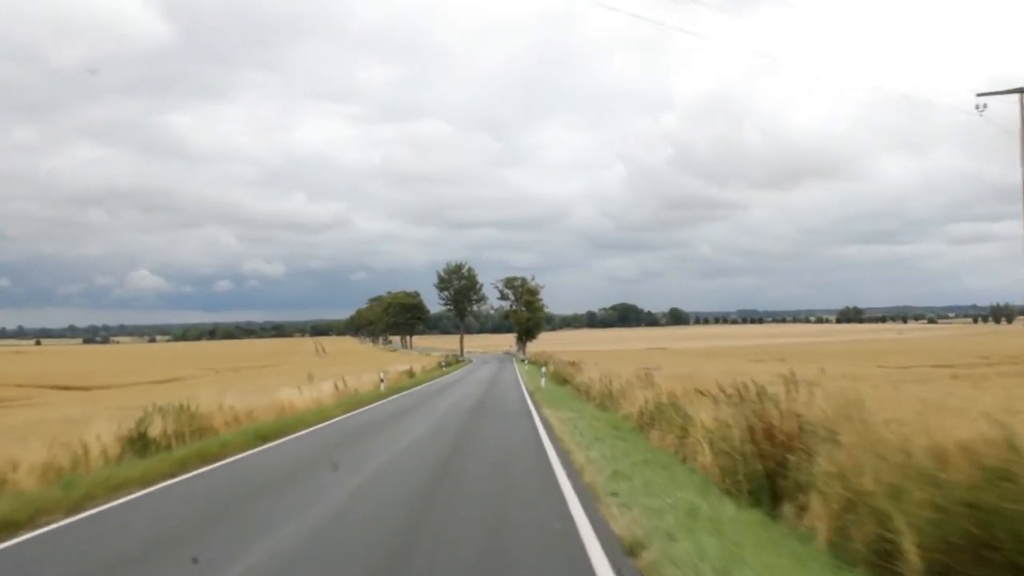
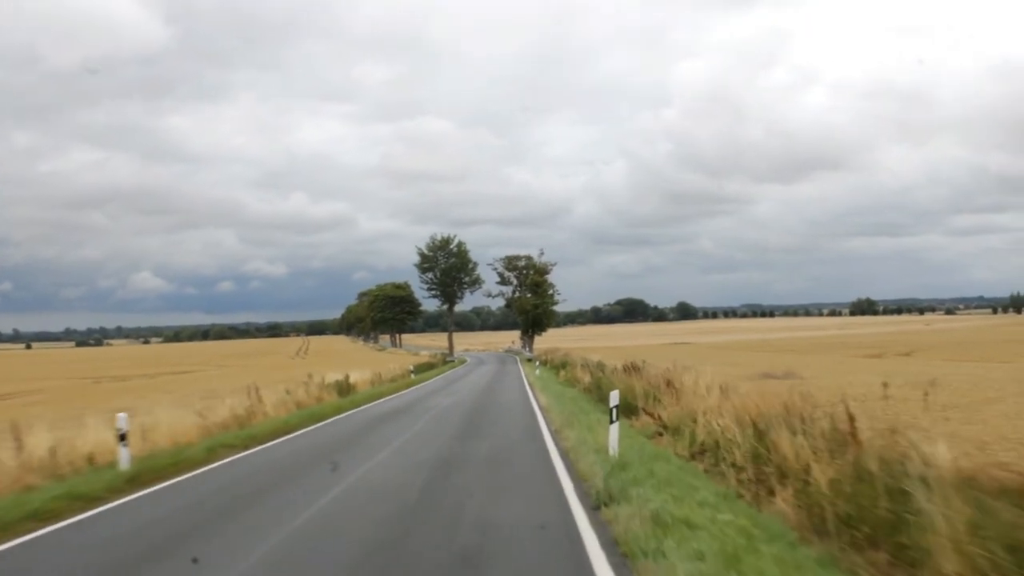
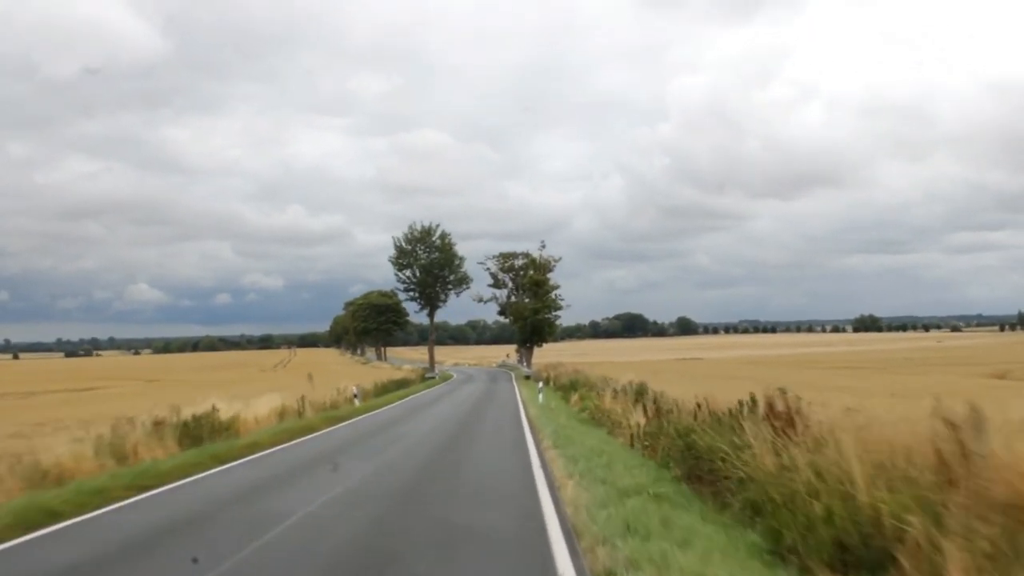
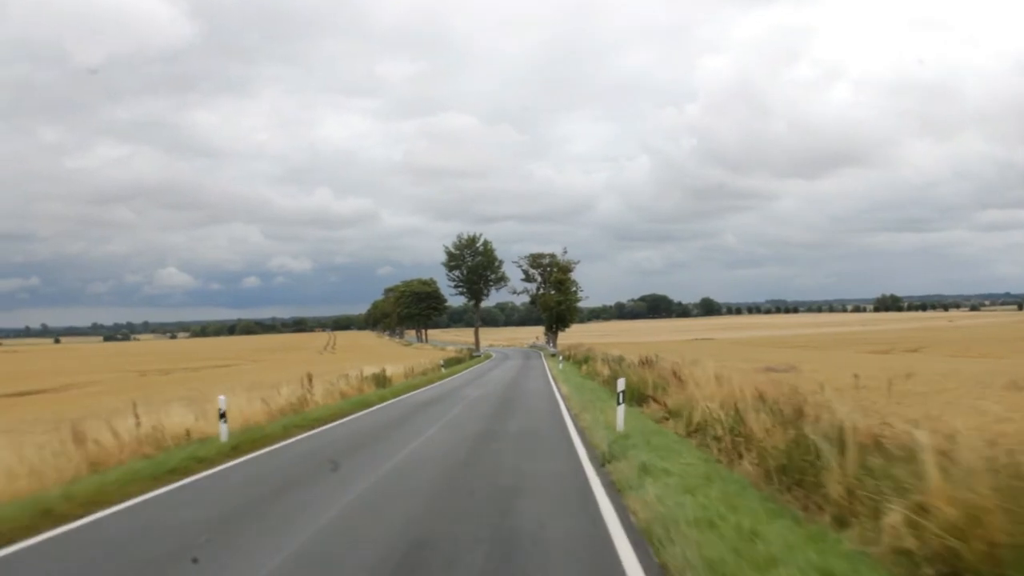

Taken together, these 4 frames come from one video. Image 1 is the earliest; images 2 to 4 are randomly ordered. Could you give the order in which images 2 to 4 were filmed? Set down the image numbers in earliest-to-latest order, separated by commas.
4, 2, 3
